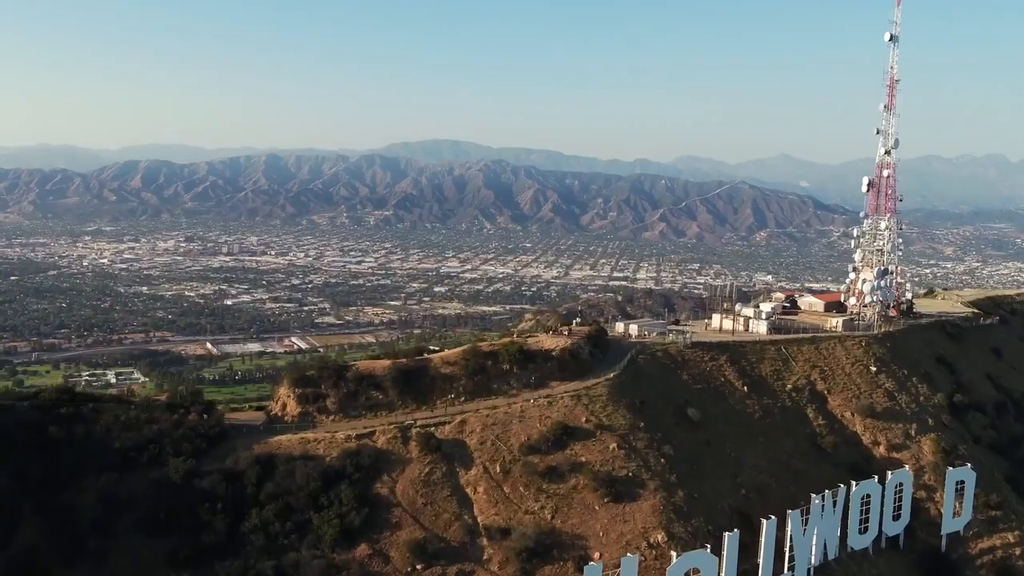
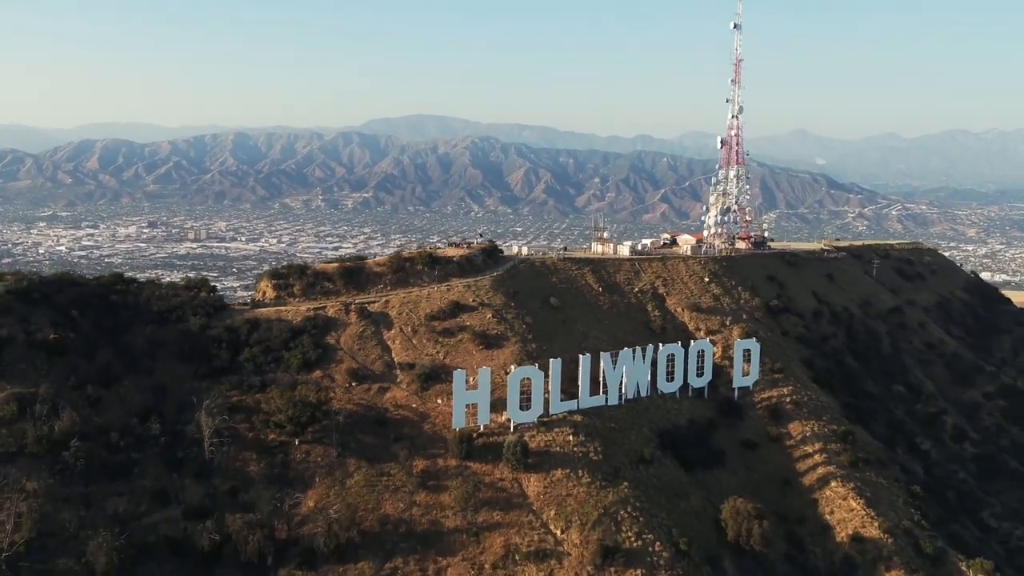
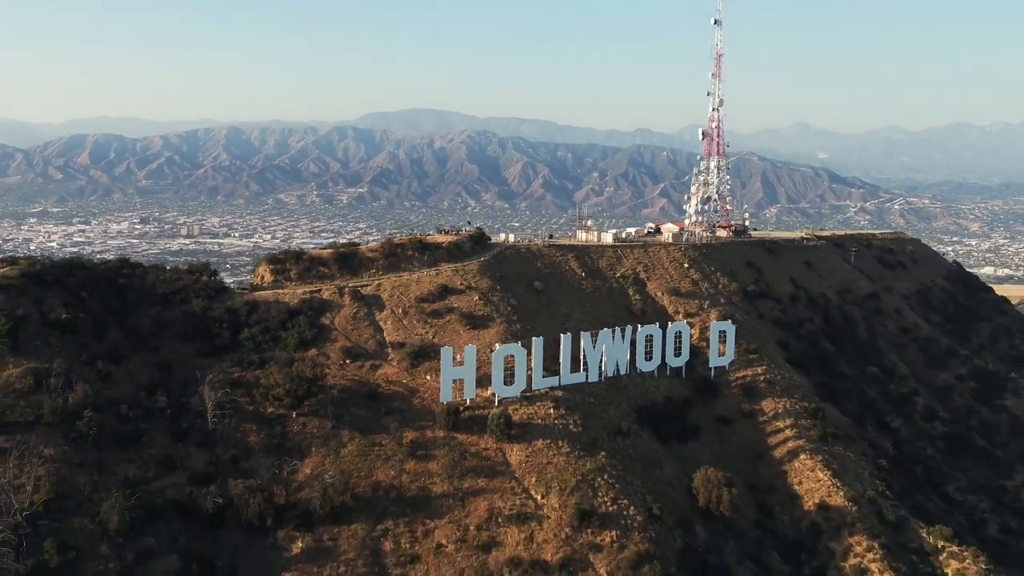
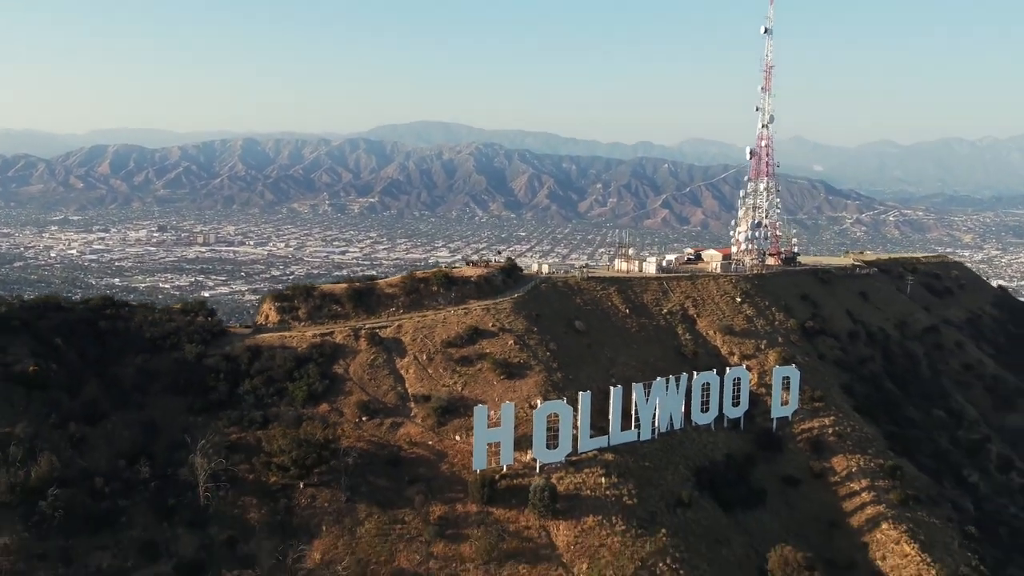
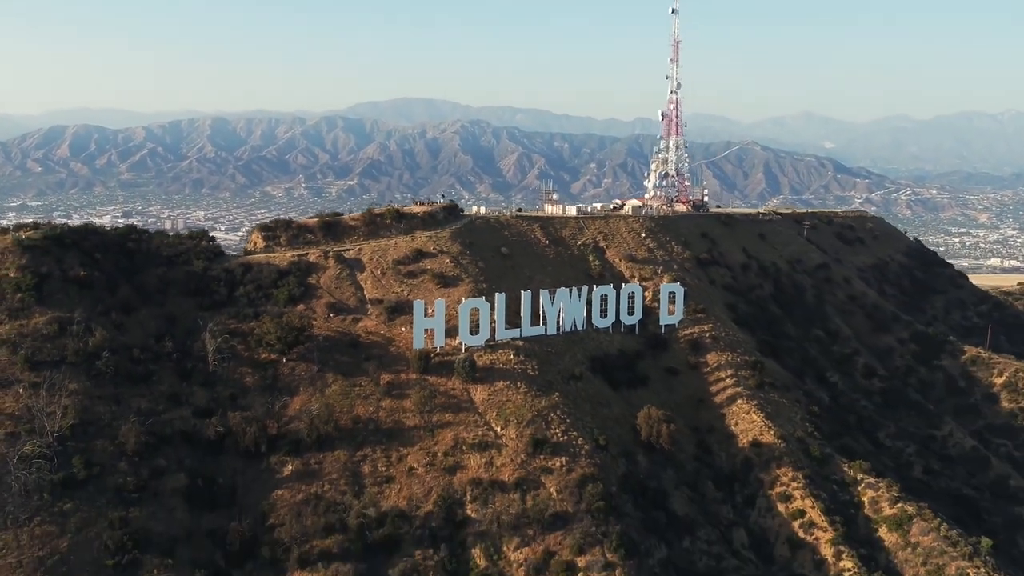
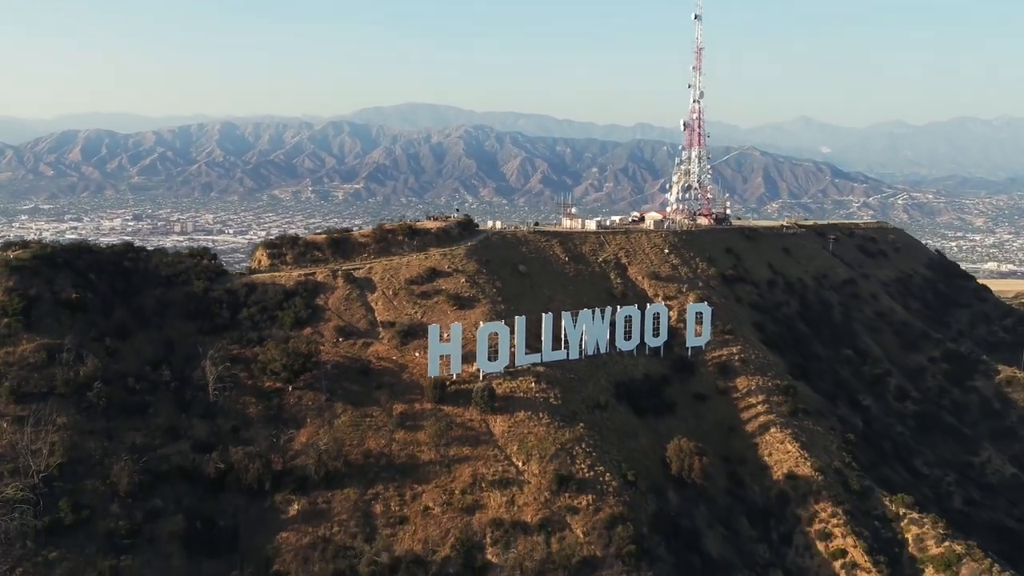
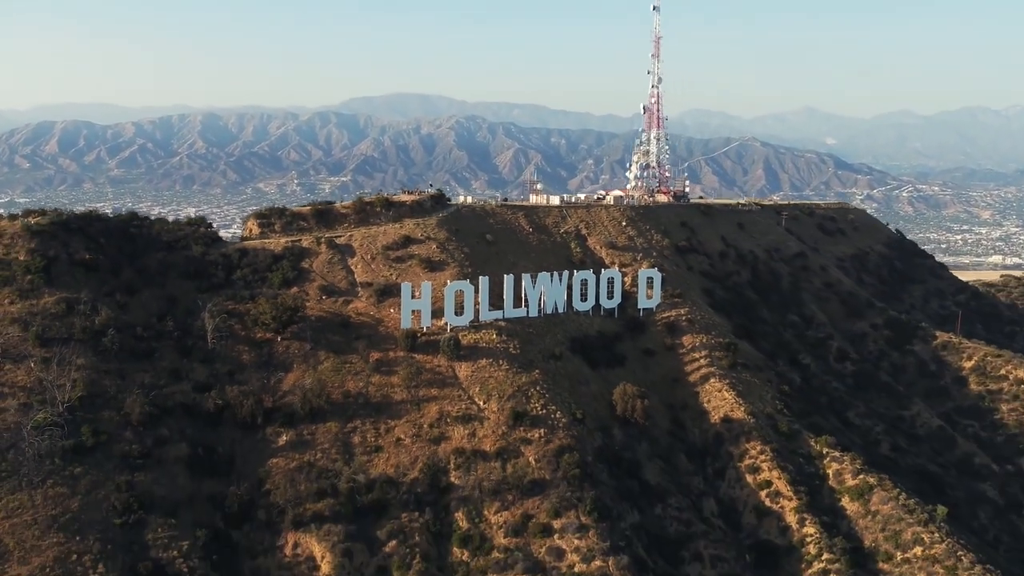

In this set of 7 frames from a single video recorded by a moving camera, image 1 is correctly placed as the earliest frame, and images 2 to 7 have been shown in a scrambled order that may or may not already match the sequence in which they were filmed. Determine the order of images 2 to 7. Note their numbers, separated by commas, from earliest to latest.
4, 2, 3, 6, 5, 7
